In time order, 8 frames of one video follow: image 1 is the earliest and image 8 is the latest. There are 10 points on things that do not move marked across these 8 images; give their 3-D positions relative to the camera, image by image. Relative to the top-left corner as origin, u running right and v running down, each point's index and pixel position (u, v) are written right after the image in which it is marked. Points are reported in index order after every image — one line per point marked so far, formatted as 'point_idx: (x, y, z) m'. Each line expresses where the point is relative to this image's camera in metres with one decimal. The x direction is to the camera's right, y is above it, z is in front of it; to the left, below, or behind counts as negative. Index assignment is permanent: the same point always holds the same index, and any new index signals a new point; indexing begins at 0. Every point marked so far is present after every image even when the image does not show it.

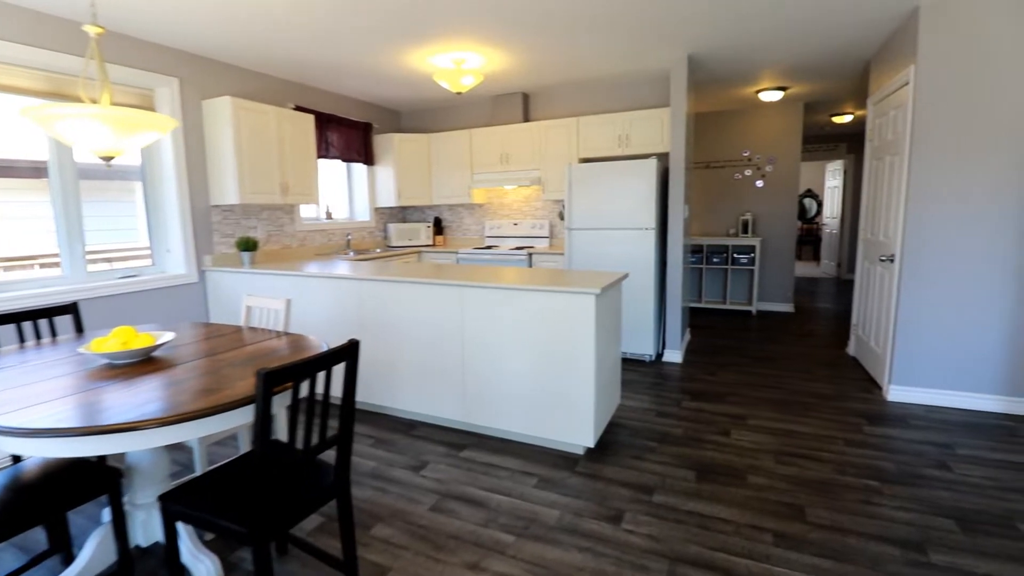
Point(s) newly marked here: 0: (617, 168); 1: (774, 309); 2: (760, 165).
0: (+0.9, +1.0, +4.1) m
1: (+3.3, -0.3, +6.2) m
2: (+3.0, +1.5, +6.1) m
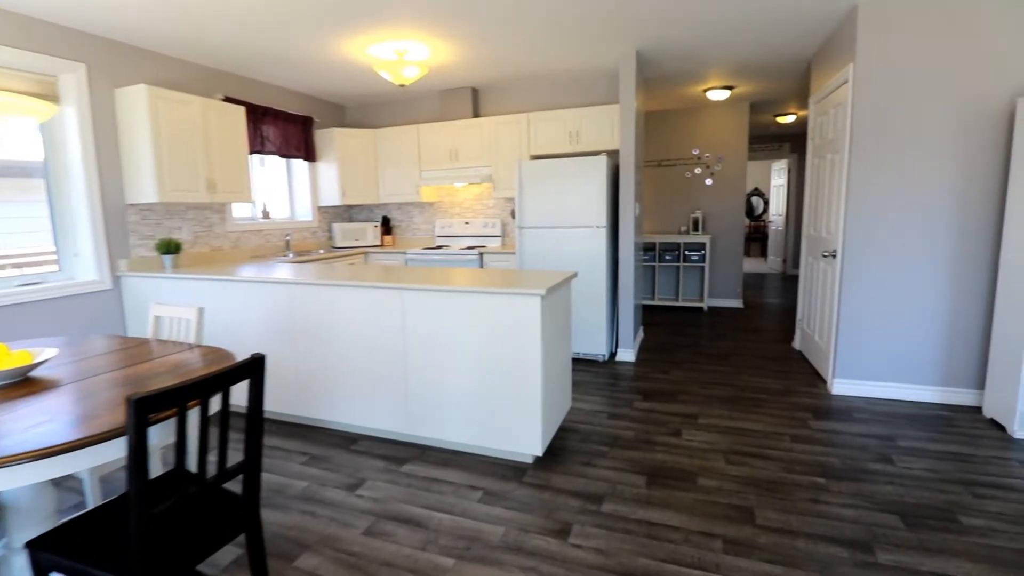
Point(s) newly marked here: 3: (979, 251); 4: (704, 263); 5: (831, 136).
0: (+0.4, +1.0, +4.0) m
1: (+2.7, -0.2, +6.3) m
2: (+2.4, +1.5, +6.1) m
3: (+2.9, +0.2, +3.1) m
4: (+2.3, +0.3, +6.0) m
5: (+2.4, +1.1, +3.7) m
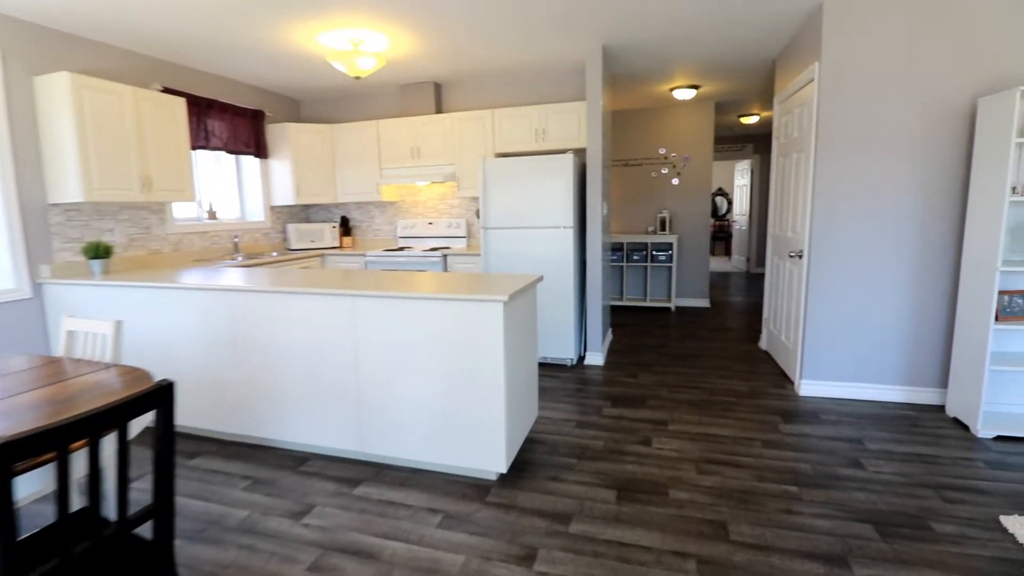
0: (+0.2, +1.0, +3.9) m
1: (+2.3, -0.2, +6.3) m
2: (+2.0, +1.5, +6.1) m
3: (+2.7, +0.2, +3.1) m
4: (+1.9, +0.3, +6.0) m
5: (+2.1, +1.1, +3.7) m
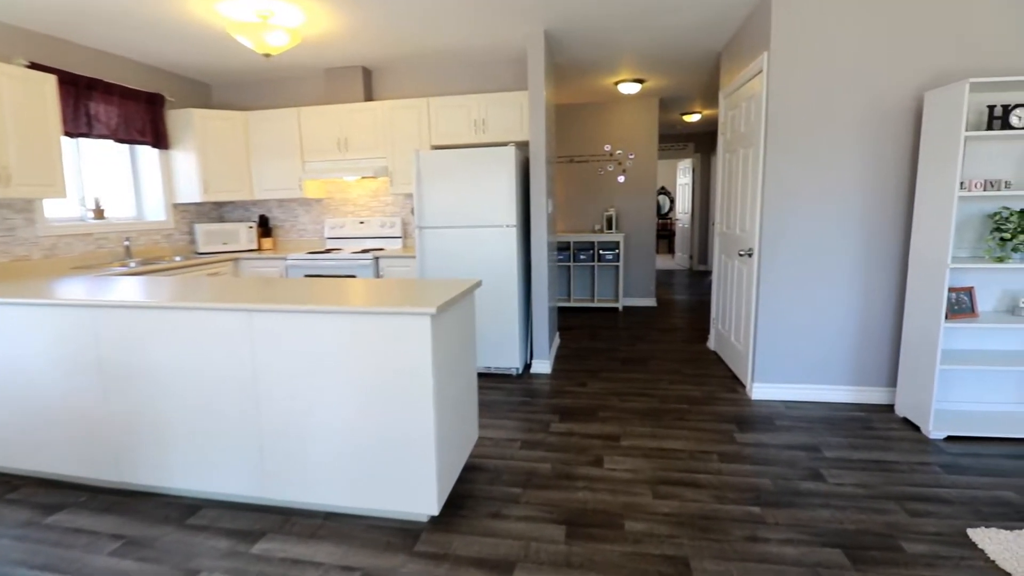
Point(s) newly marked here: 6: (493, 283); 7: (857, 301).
0: (-0.3, +0.9, +3.5) m
1: (+1.6, -0.2, +6.2) m
2: (+1.3, +1.5, +6.0) m
3: (+2.3, +0.2, +3.1) m
4: (+1.2, +0.3, +5.8) m
5: (+1.7, +1.1, +3.6) m
6: (-0.1, 0.0, +3.6) m
7: (+2.2, -0.1, +3.1) m
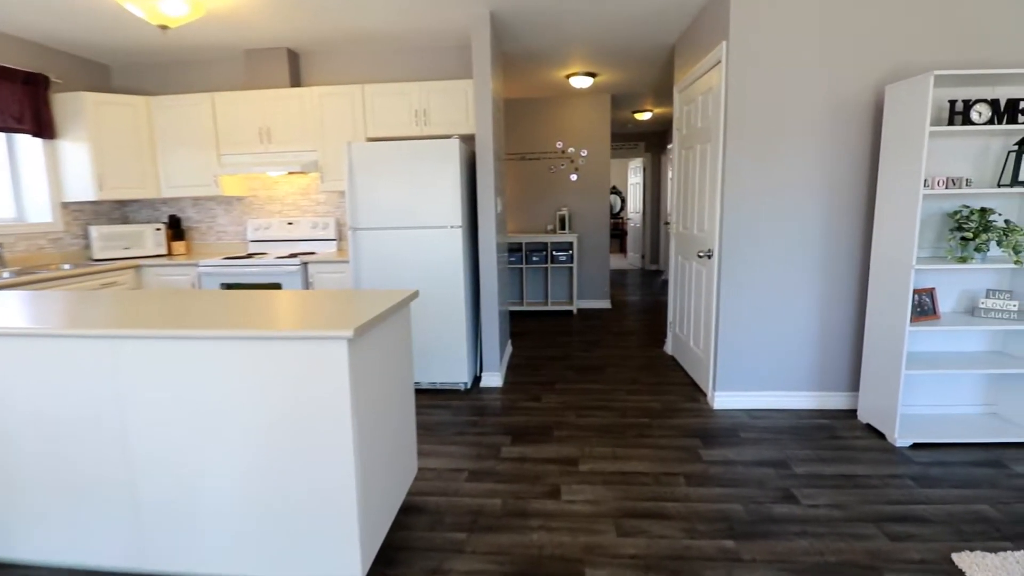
0: (-0.7, +0.9, +3.2) m
1: (+1.0, -0.2, +6.0) m
2: (+0.7, +1.5, +5.8) m
3: (+2.0, +0.2, +2.9) m
4: (+0.7, +0.3, +5.6) m
5: (+1.3, +1.1, +3.4) m
6: (-0.5, 0.0, +3.3) m
7: (+1.9, -0.1, +3.0) m
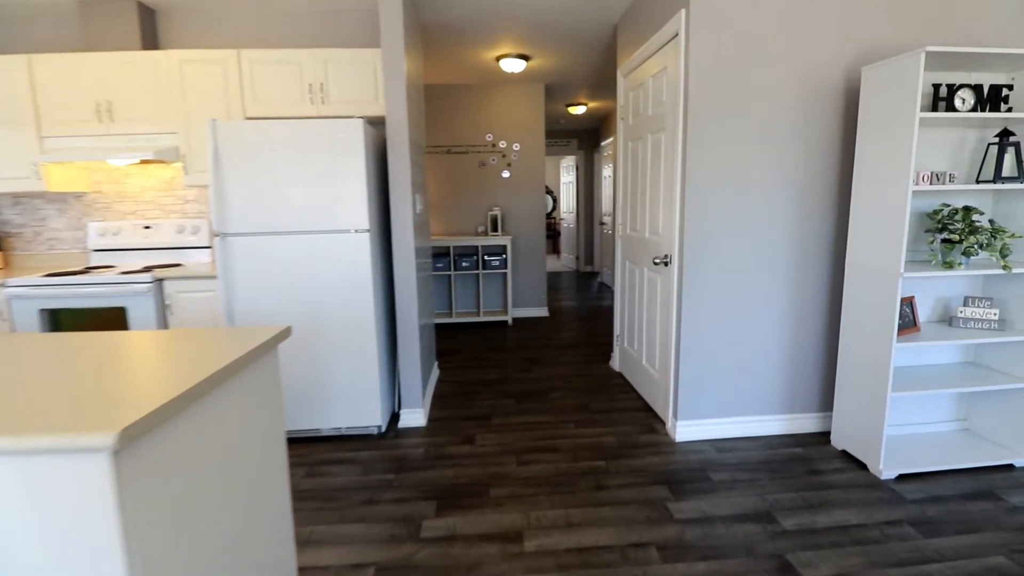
0: (-1.1, +0.8, +2.5) m
1: (+0.2, -0.3, +5.5) m
2: (-0.1, +1.4, +5.2) m
3: (+1.6, +0.2, +2.6) m
4: (-0.1, +0.2, +5.0) m
5: (+0.8, +1.0, +2.9) m
6: (-0.9, -0.1, +2.6) m
7: (+1.5, -0.1, +2.7) m
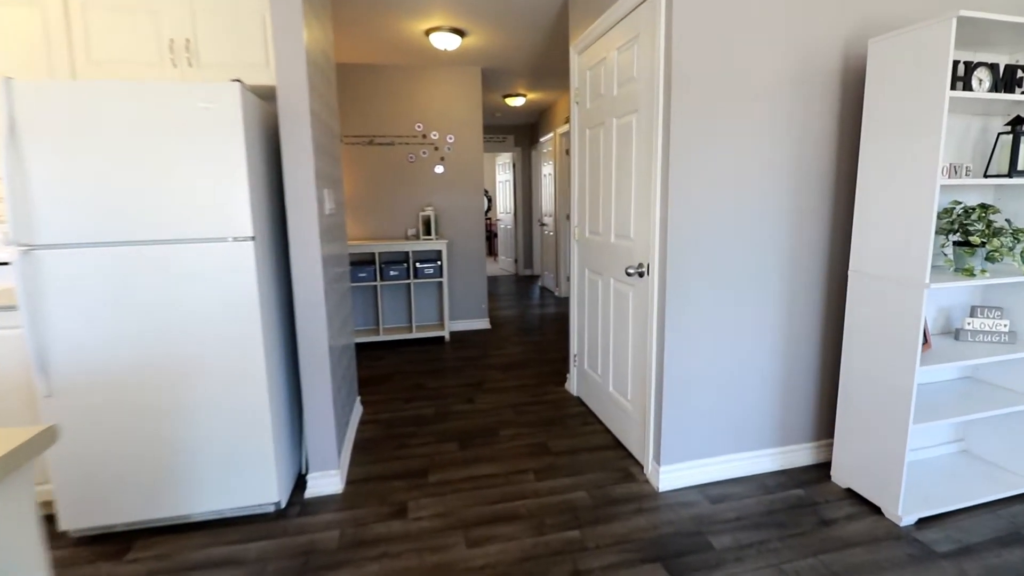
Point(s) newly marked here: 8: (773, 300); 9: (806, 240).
0: (-1.3, +0.7, +1.7) m
1: (-0.4, -0.4, +4.9) m
2: (-0.7, +1.3, +4.6) m
3: (+1.3, +0.1, +2.2) m
4: (-0.6, +0.1, +4.4) m
5: (+0.5, +1.0, +2.5) m
6: (-1.1, -0.2, +1.9) m
7: (+1.2, -0.2, +2.3) m
8: (+1.2, 0.0, +2.2) m
9: (+1.3, +0.2, +2.2) m
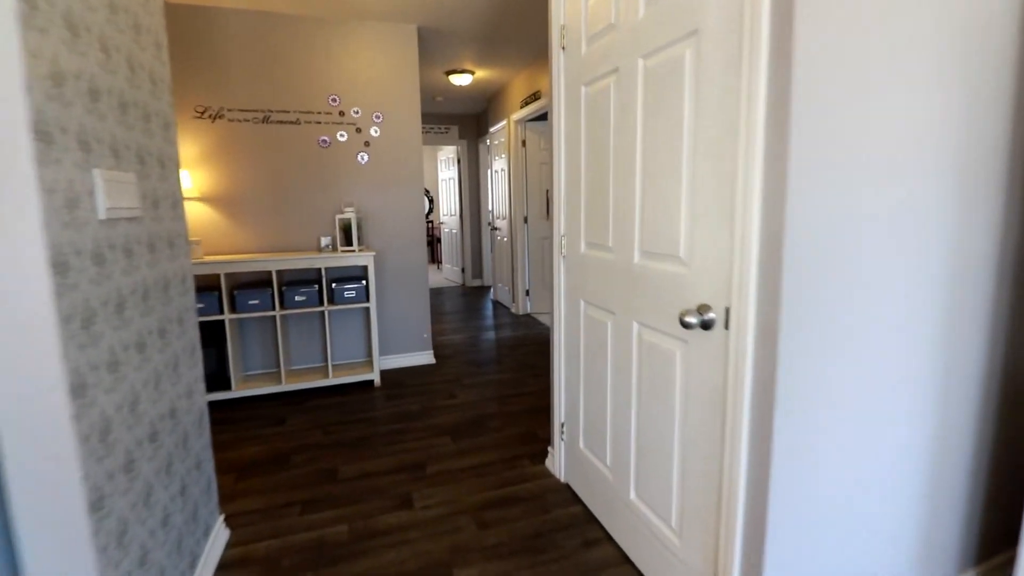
0: (-1.3, +0.5, +0.6) m
1: (-0.8, -0.6, +3.8) m
2: (-1.1, +1.1, +3.5) m
3: (+1.3, 0.0, +1.3) m
4: (-1.0, -0.1, +3.3) m
5: (+0.4, +0.8, +1.5) m
6: (-1.2, -0.4, +0.7) m
7: (+1.1, -0.3, +1.4) m
8: (+1.1, -0.2, +1.3) m
9: (+1.2, +0.1, +1.3) m
